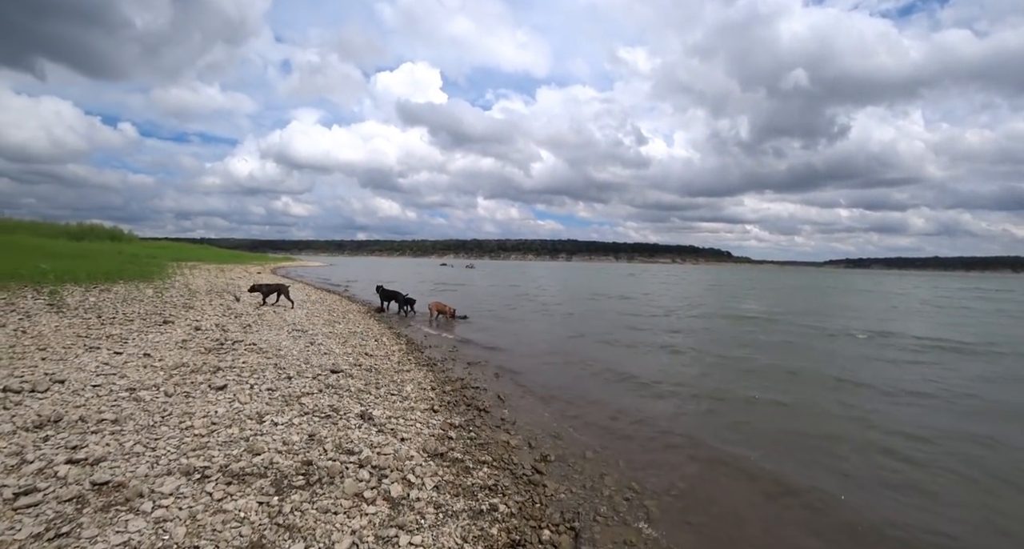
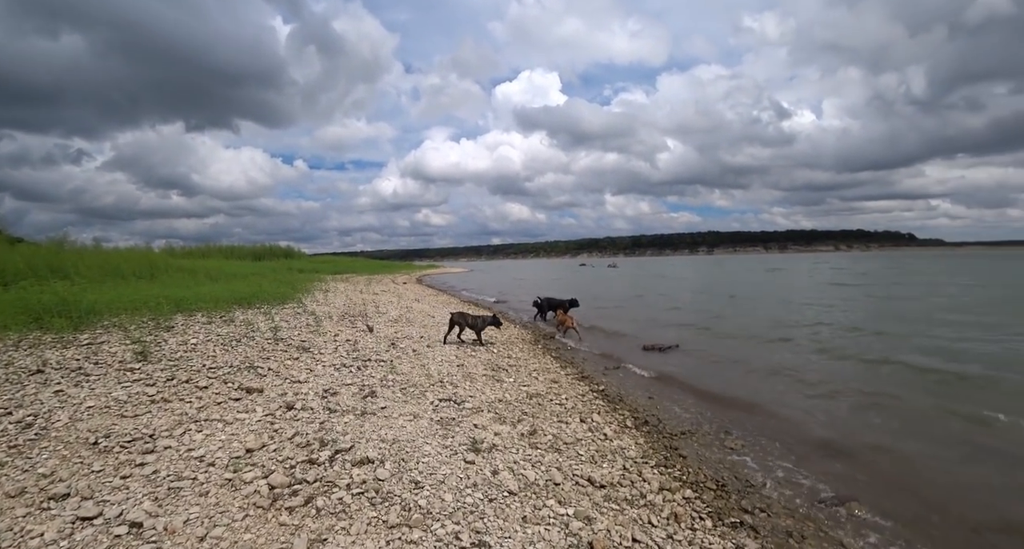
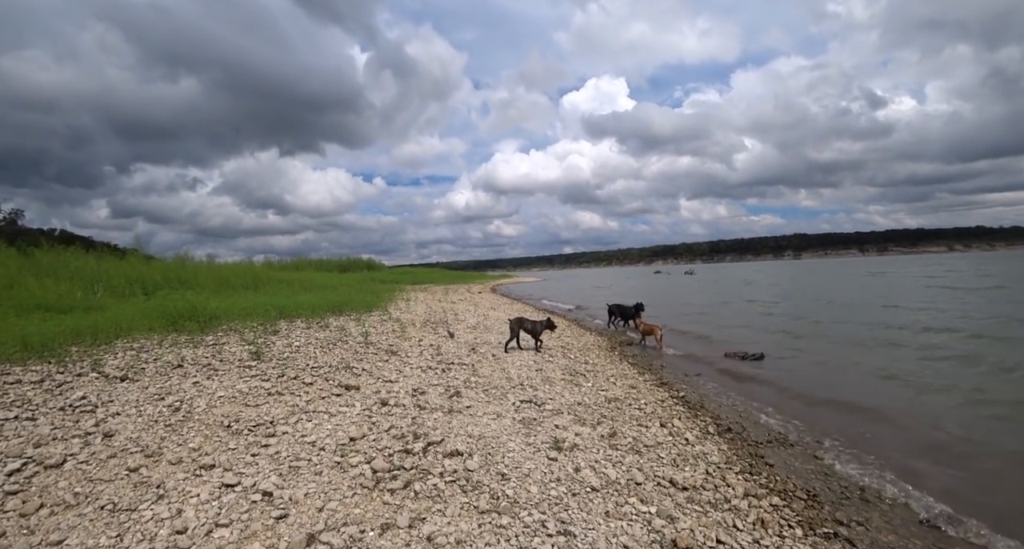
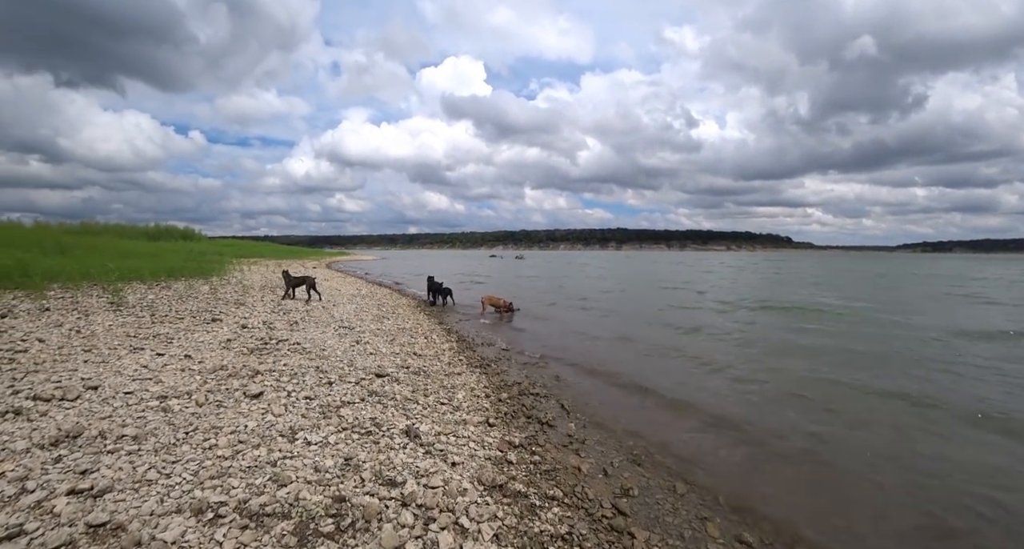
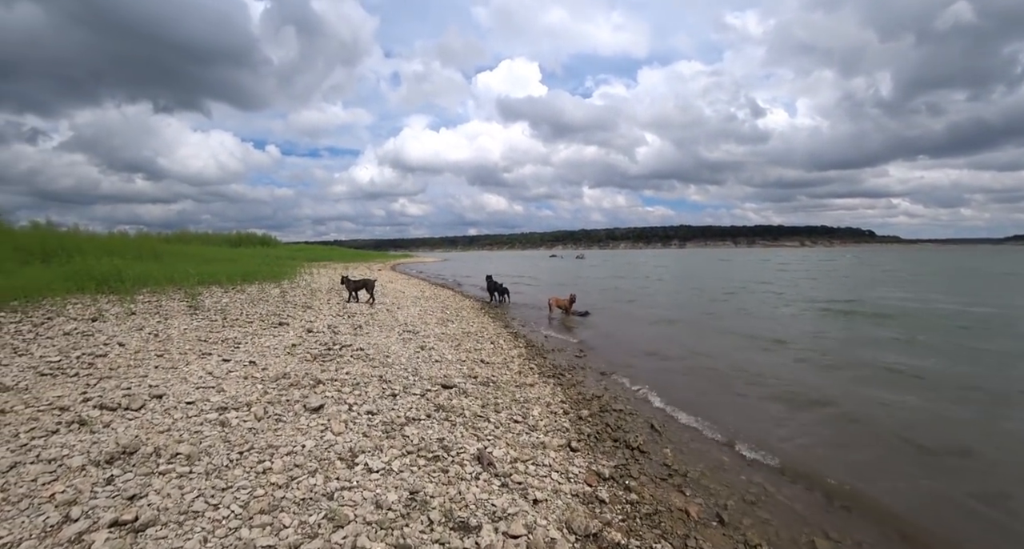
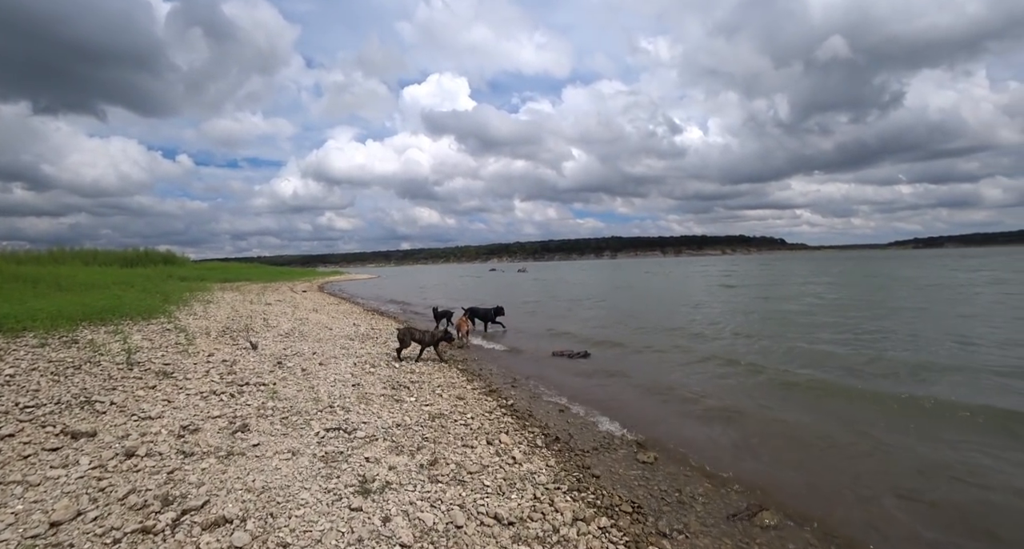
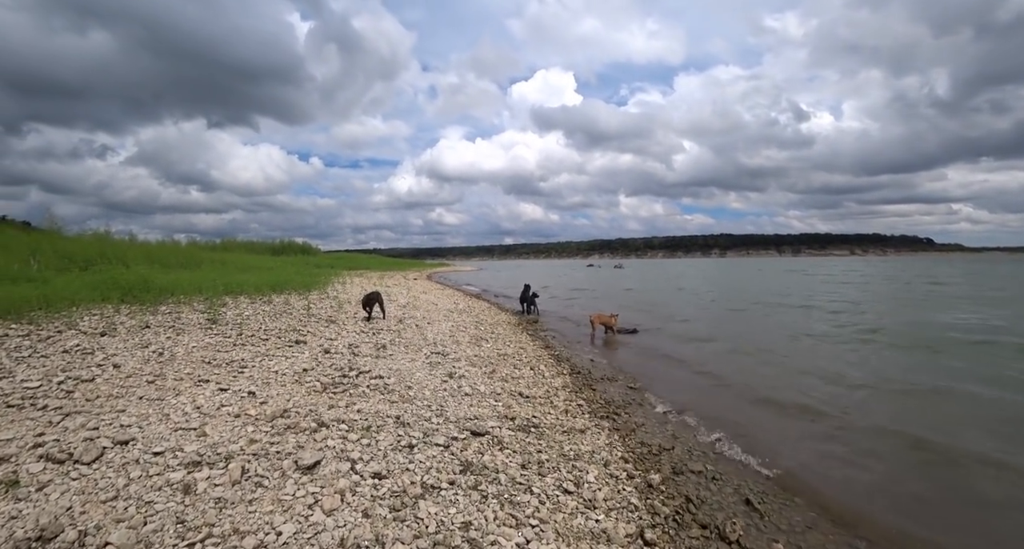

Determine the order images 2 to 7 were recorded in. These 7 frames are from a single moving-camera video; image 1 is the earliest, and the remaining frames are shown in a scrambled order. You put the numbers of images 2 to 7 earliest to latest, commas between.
4, 5, 7, 3, 2, 6
